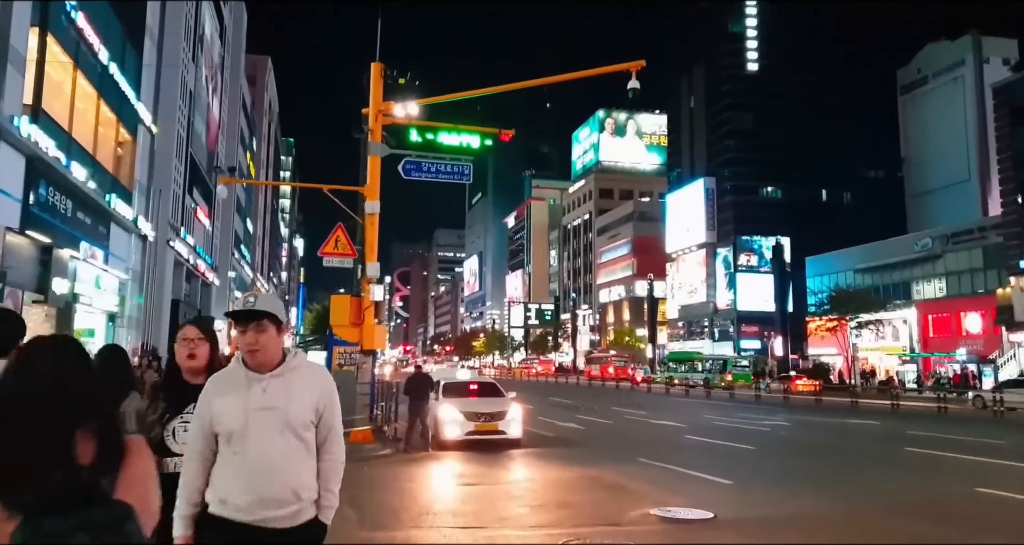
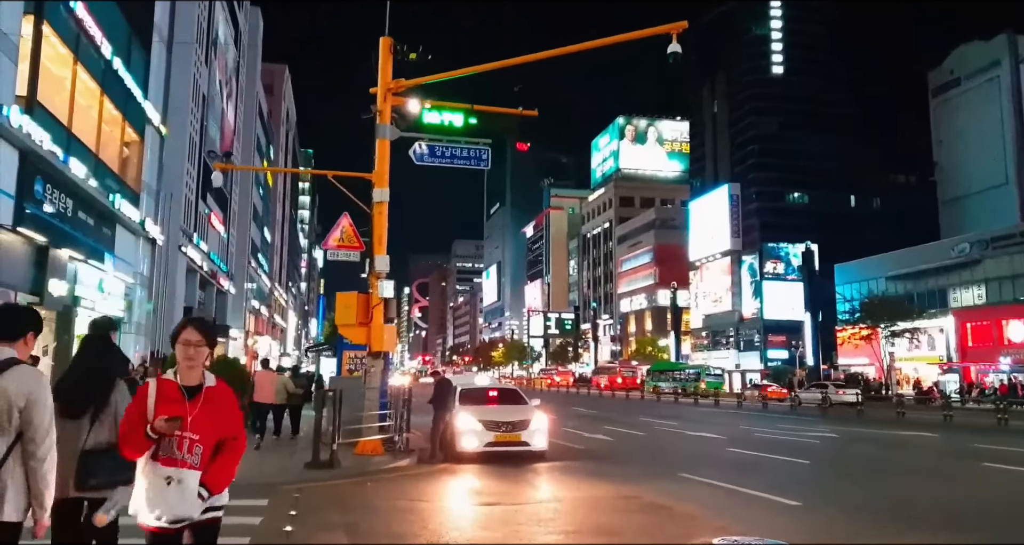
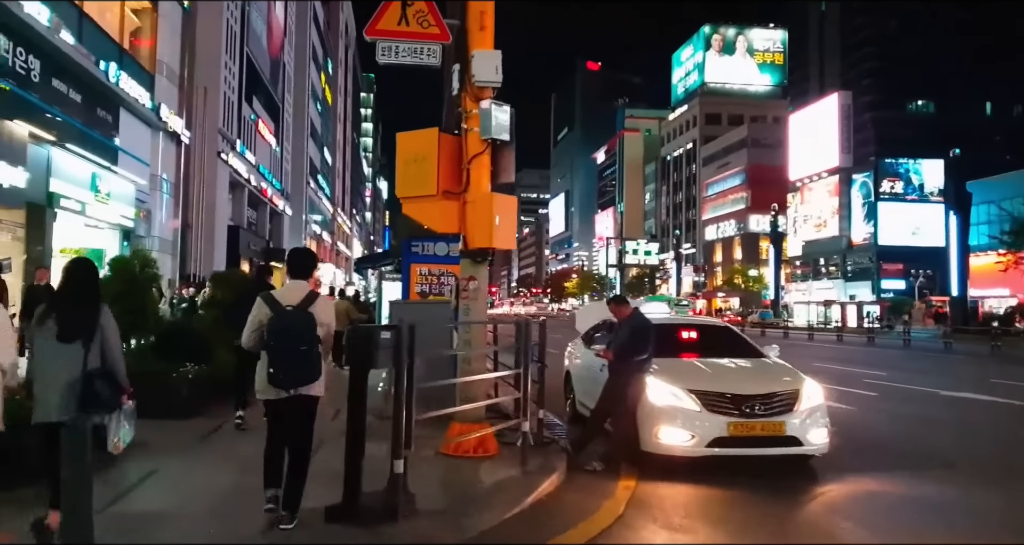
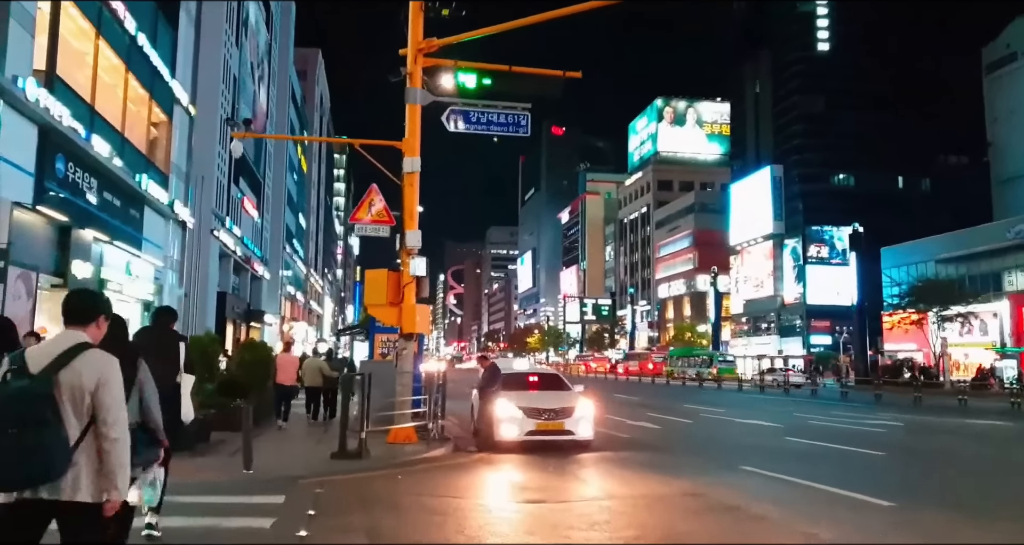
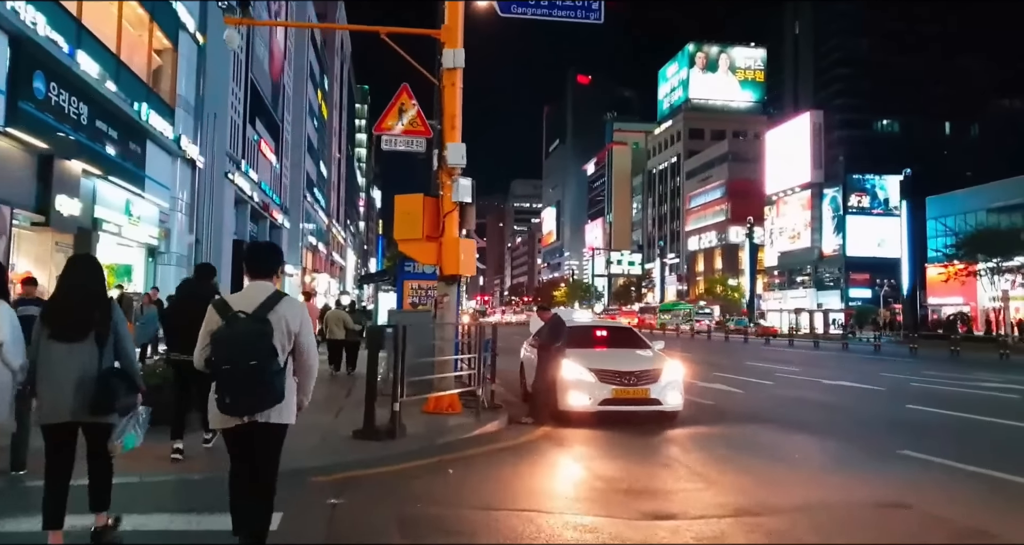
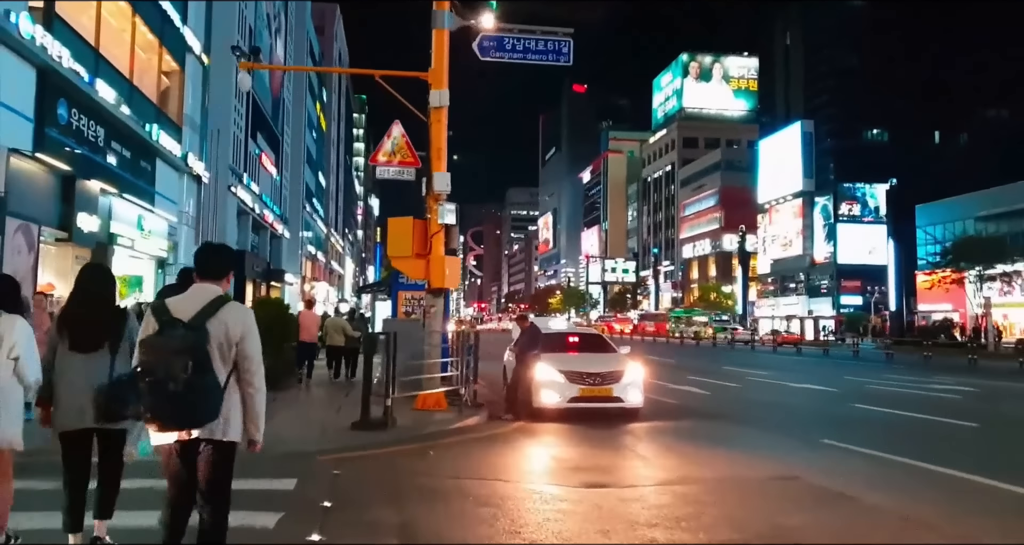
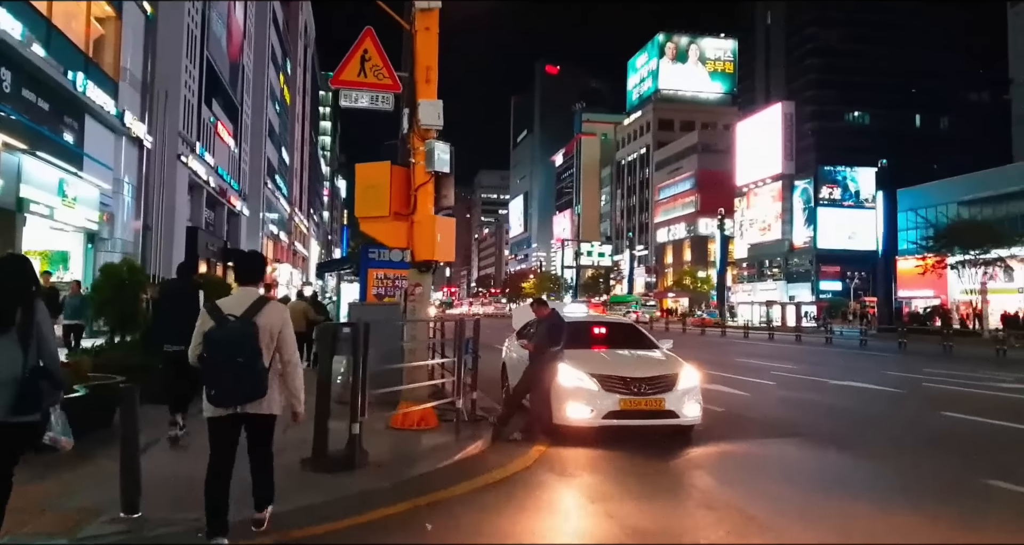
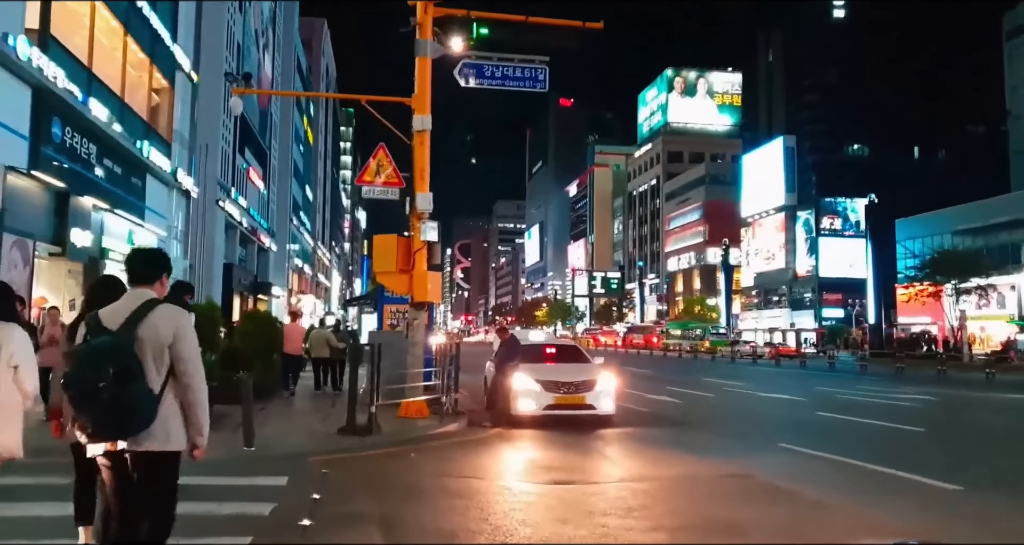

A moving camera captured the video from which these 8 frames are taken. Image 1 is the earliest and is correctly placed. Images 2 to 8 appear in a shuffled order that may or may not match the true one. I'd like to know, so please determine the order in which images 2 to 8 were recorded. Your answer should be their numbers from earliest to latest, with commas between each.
2, 4, 8, 6, 5, 7, 3
